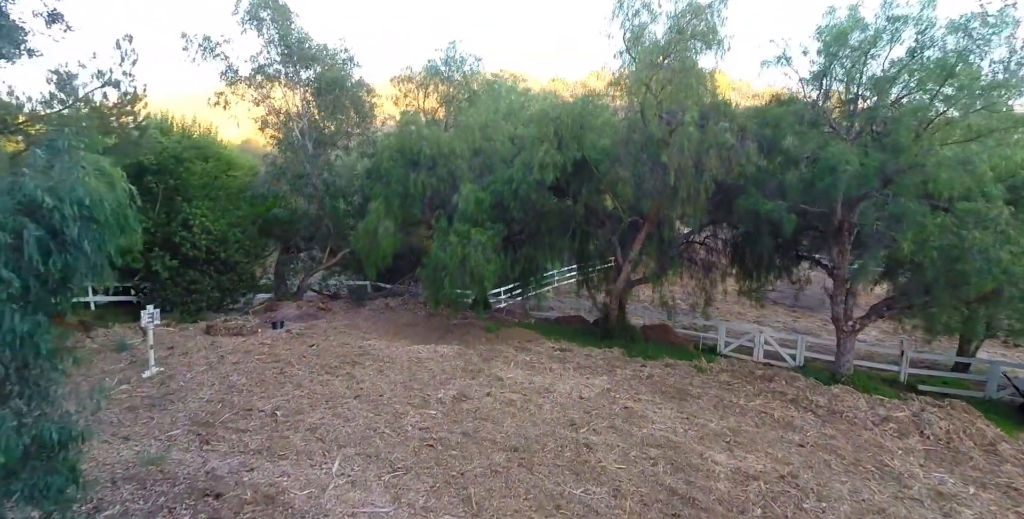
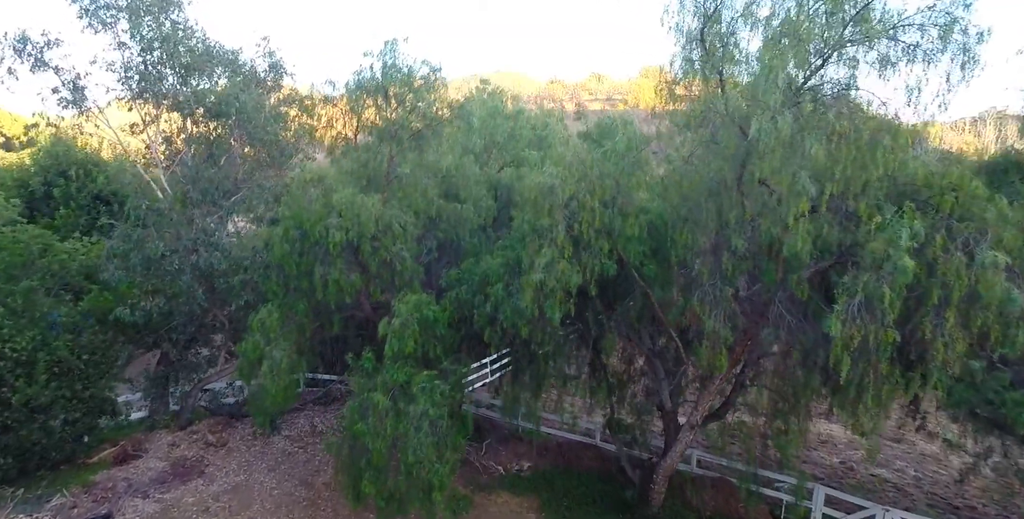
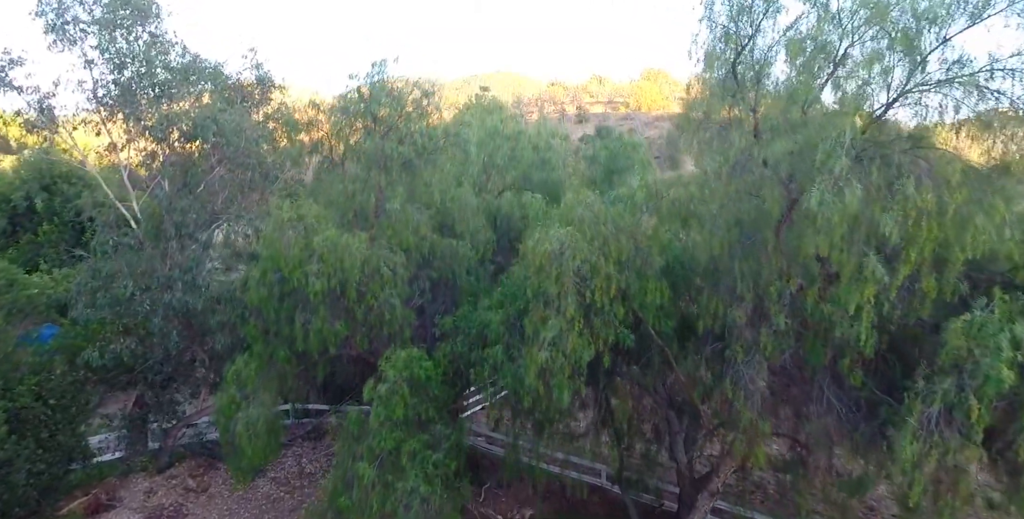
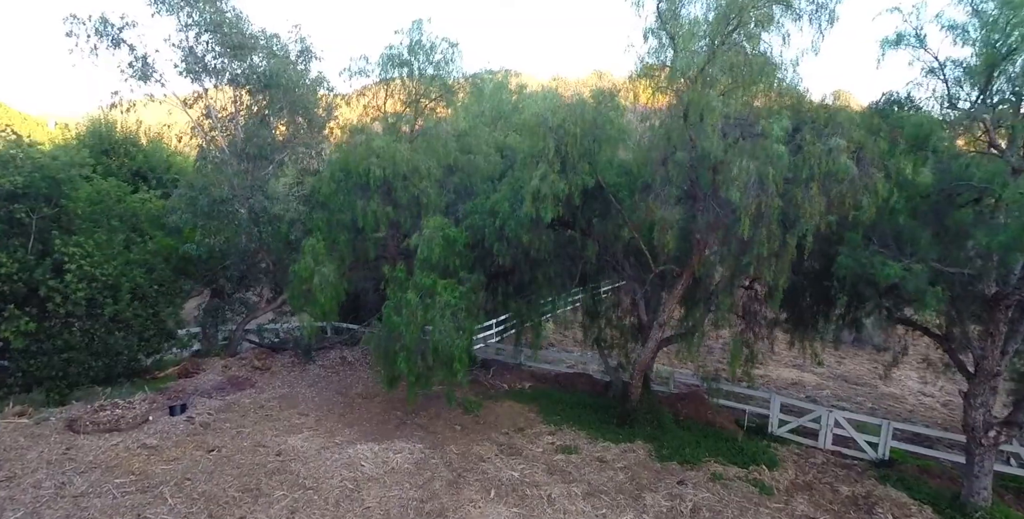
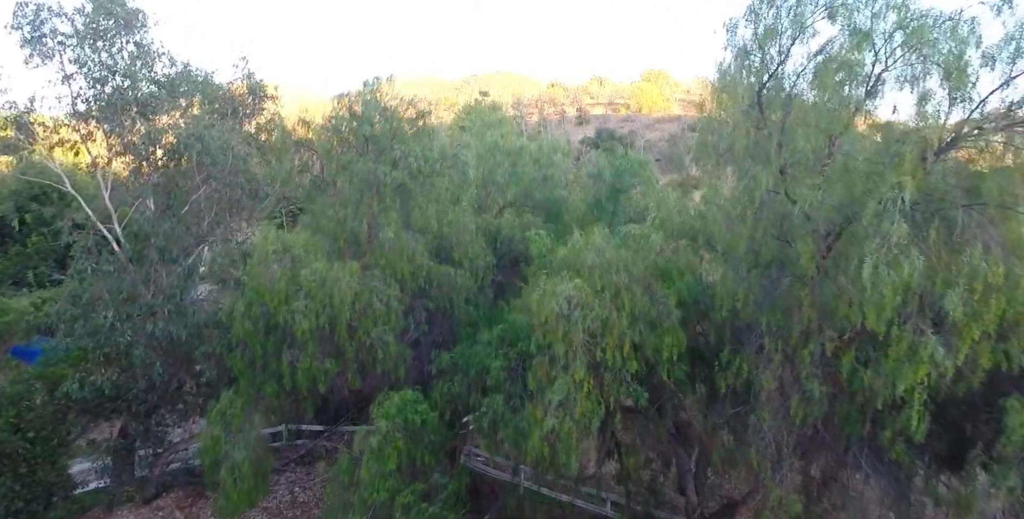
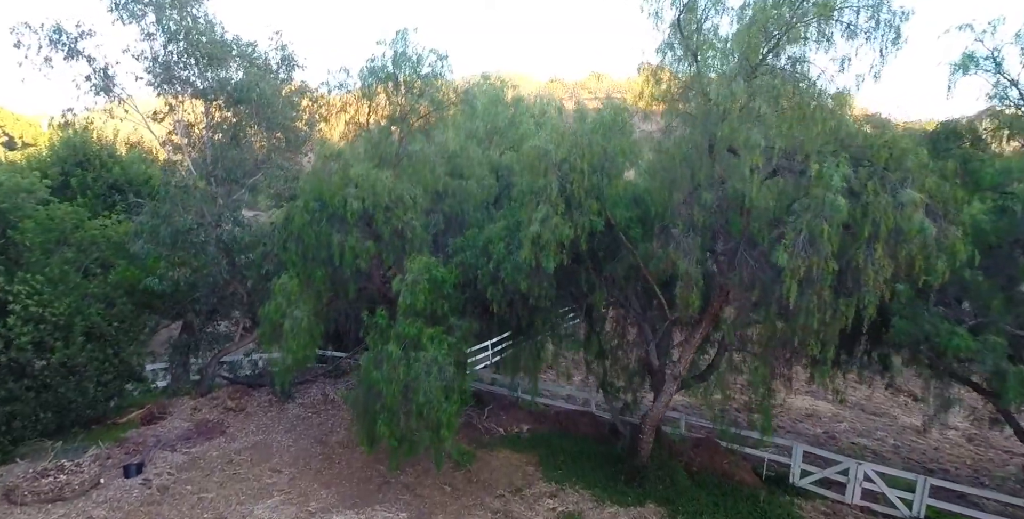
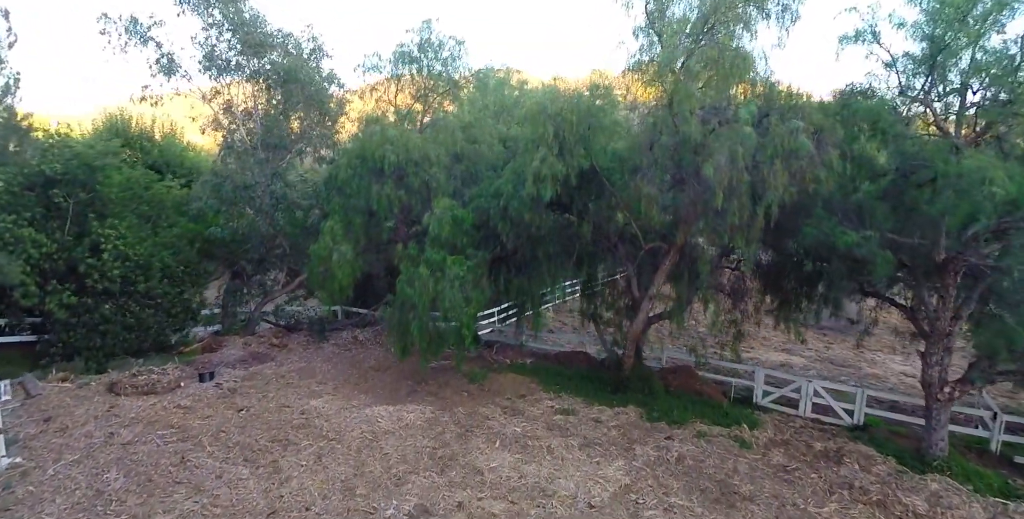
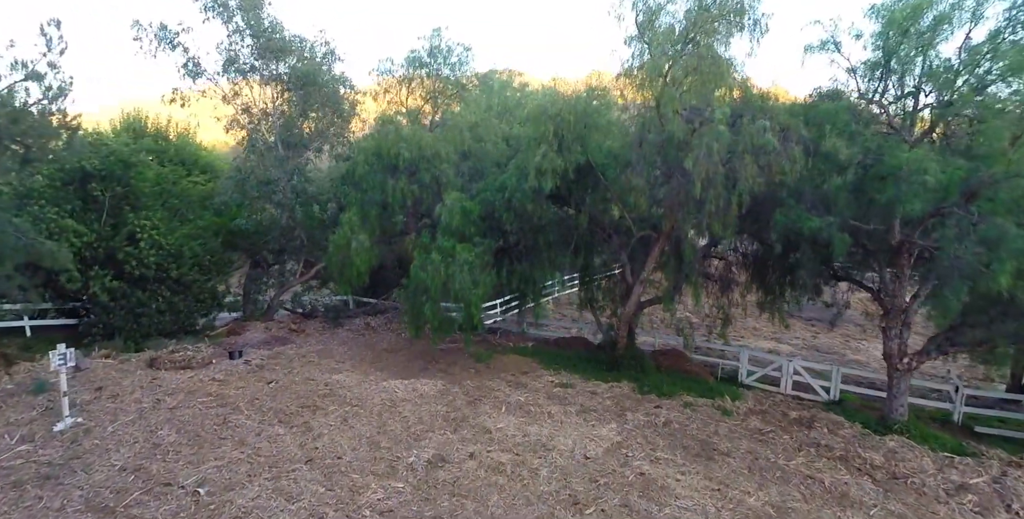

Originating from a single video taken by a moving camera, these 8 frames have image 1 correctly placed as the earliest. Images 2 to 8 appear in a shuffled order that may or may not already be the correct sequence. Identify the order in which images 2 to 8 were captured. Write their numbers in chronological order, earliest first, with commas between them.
8, 7, 4, 6, 2, 3, 5
